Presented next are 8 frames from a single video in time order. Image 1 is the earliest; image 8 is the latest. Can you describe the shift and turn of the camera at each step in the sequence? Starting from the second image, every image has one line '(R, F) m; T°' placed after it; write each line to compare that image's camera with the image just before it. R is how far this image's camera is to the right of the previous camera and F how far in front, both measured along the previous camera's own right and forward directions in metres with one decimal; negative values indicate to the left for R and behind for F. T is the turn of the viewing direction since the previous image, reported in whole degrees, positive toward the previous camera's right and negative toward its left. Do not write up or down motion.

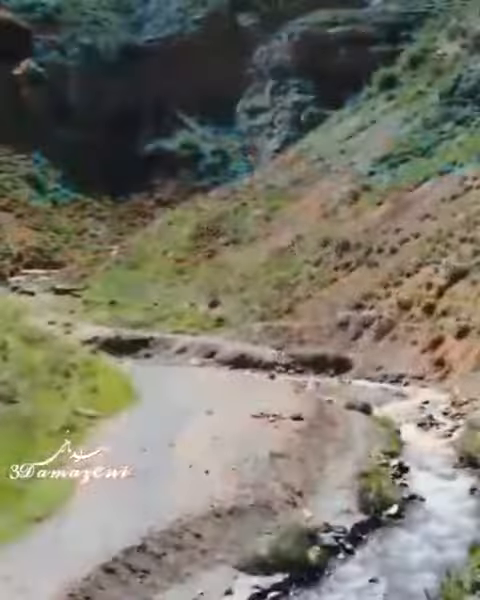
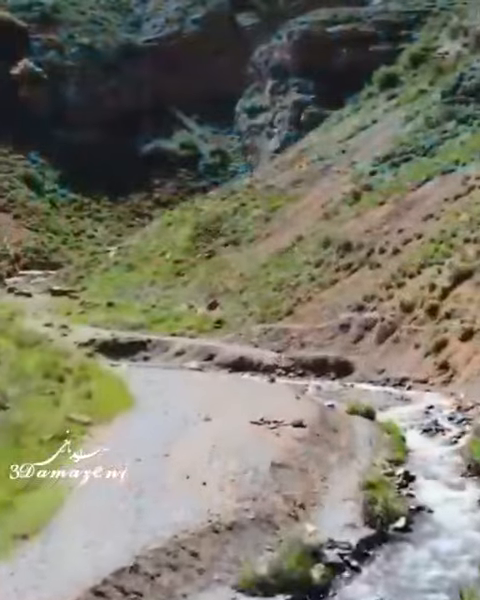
(0.0, +0.9) m; 0°
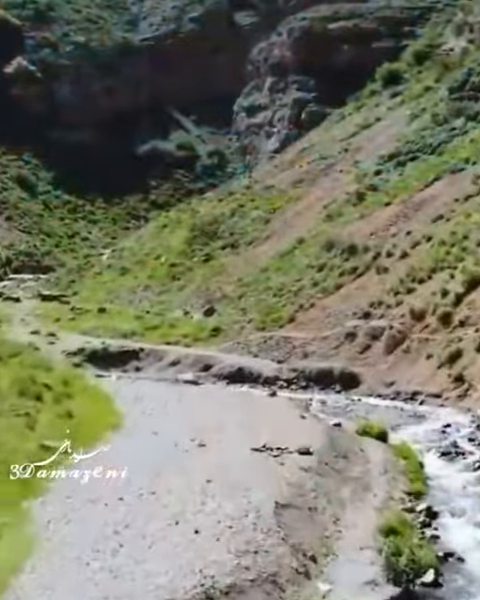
(0.0, +2.8) m; 0°
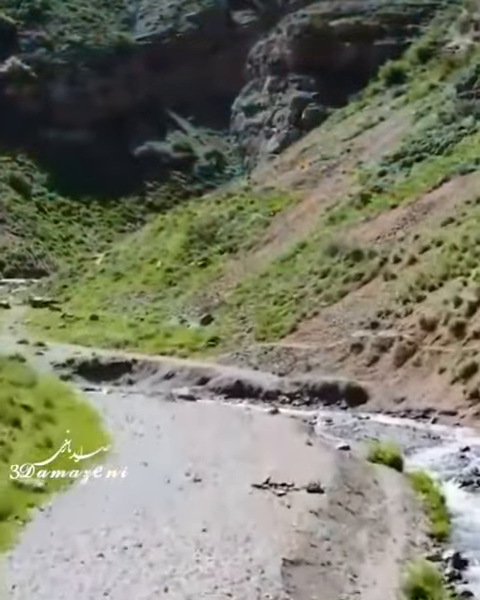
(0.0, +2.4) m; 0°
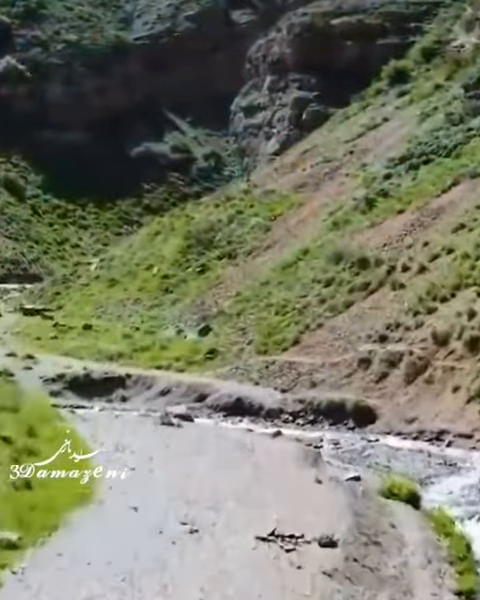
(0.0, +2.2) m; 0°
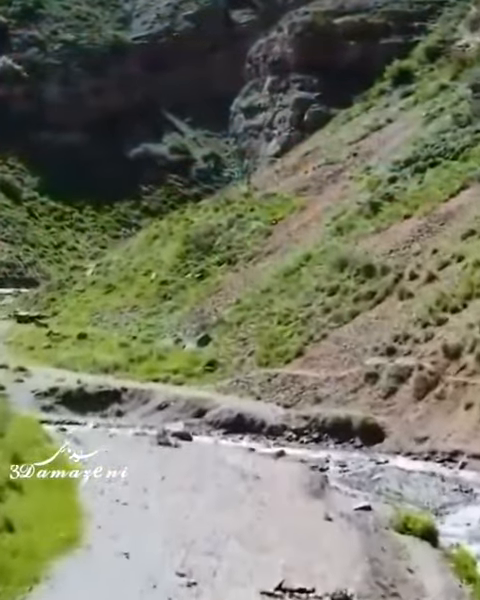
(0.0, +1.7) m; 0°
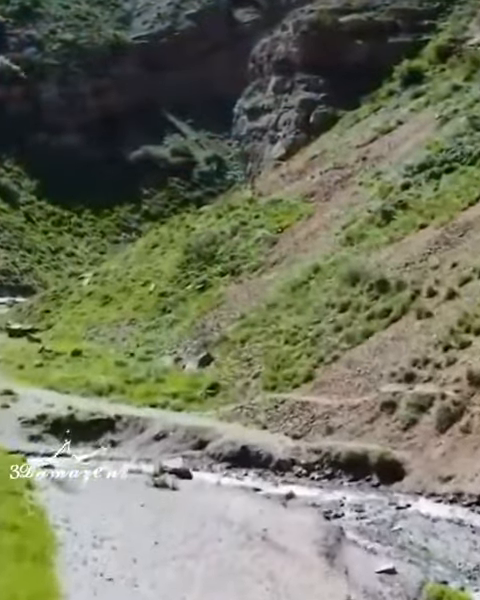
(0.0, +2.9) m; 0°
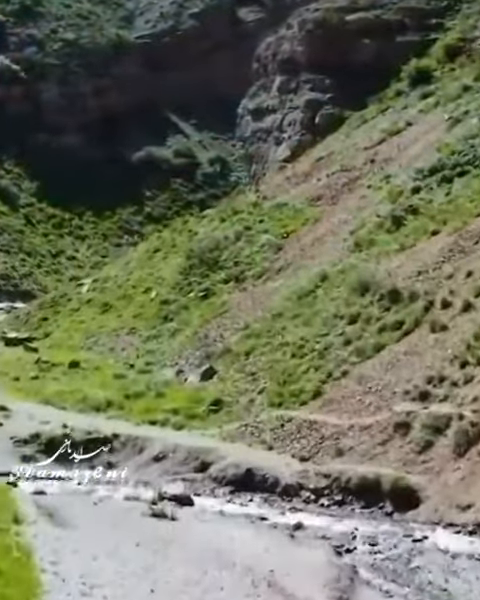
(0.0, +1.8) m; 0°
